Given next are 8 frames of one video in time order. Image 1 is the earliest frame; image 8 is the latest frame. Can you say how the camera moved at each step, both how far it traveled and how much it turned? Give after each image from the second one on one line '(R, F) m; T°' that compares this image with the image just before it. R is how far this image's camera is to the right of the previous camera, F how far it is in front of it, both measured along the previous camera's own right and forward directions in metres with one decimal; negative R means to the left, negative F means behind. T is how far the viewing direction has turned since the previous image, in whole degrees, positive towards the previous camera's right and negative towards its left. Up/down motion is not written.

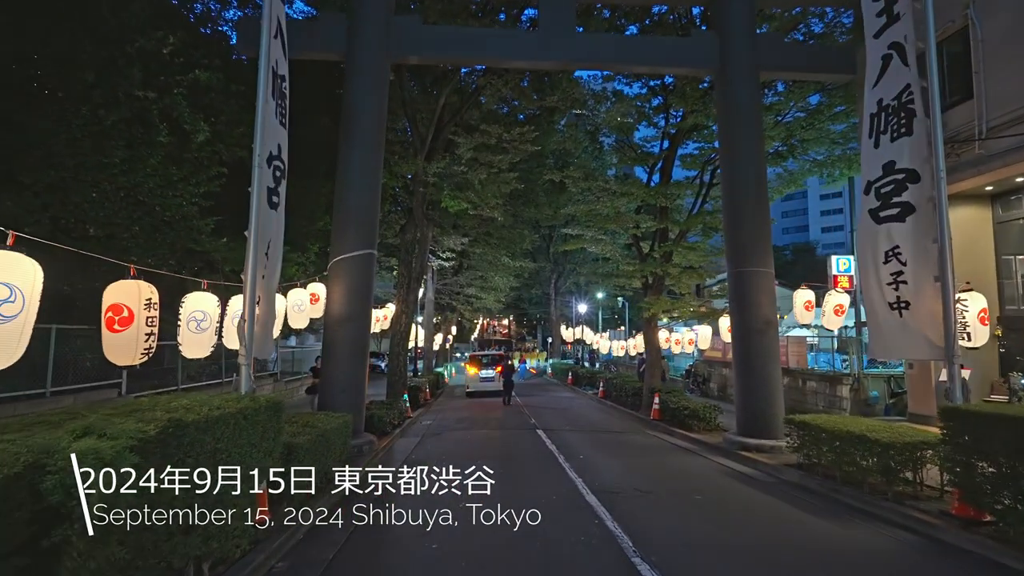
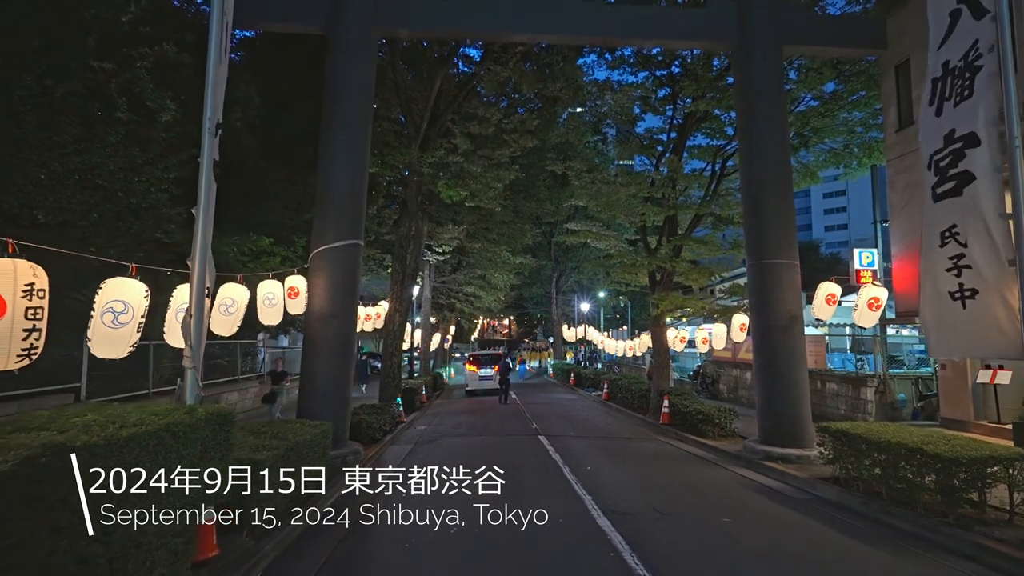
(0.0, +1.0) m; 0°
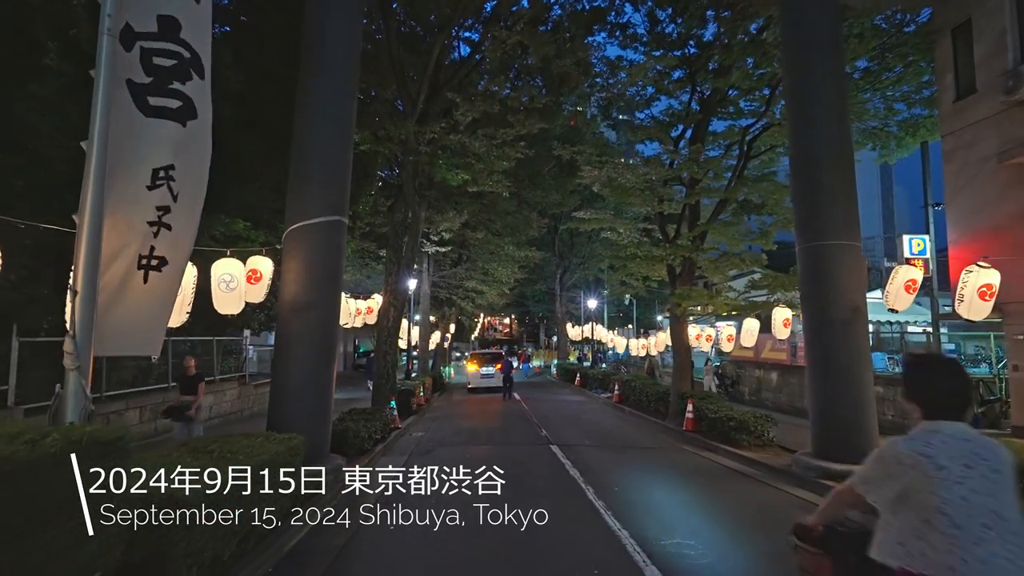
(-0.2, +1.6) m; 0°
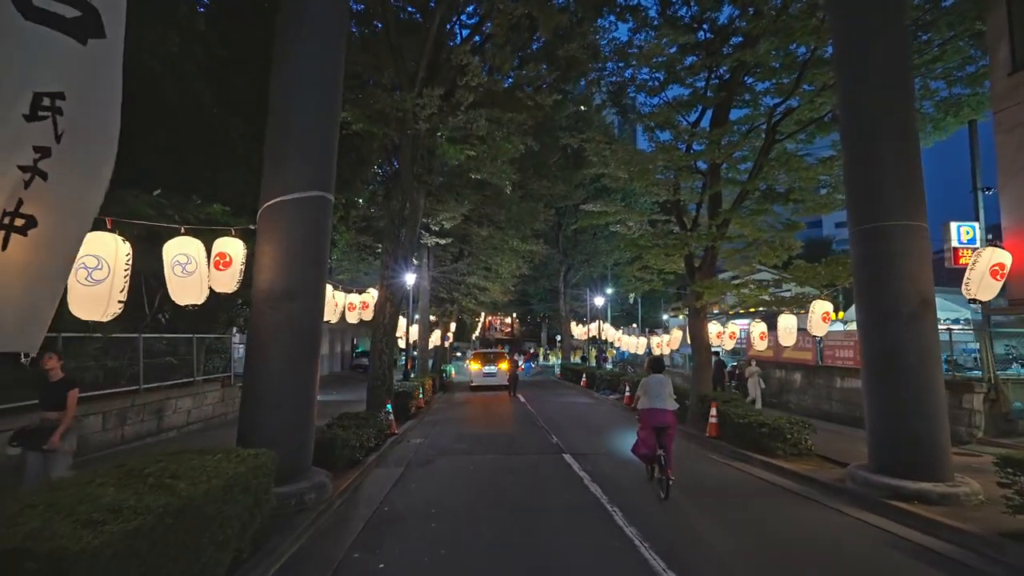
(-0.1, +1.2) m; 0°
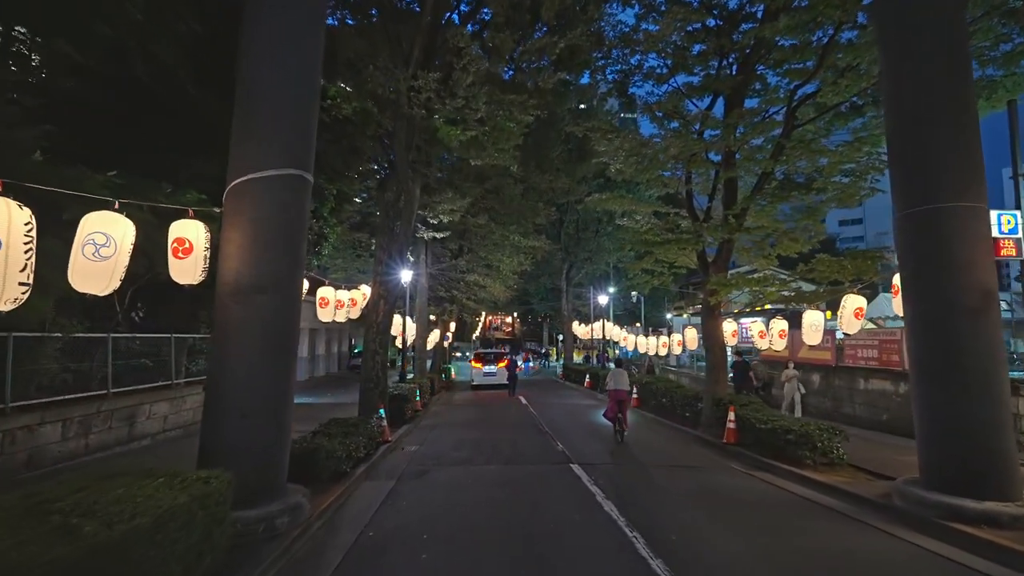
(0.0, +0.9) m; 0°
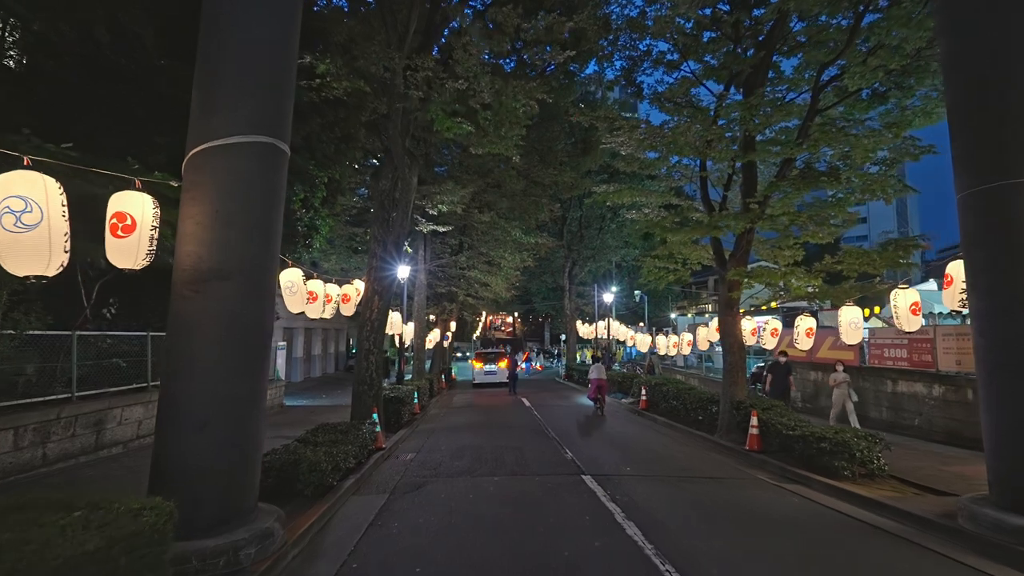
(-0.1, +0.9) m; 0°
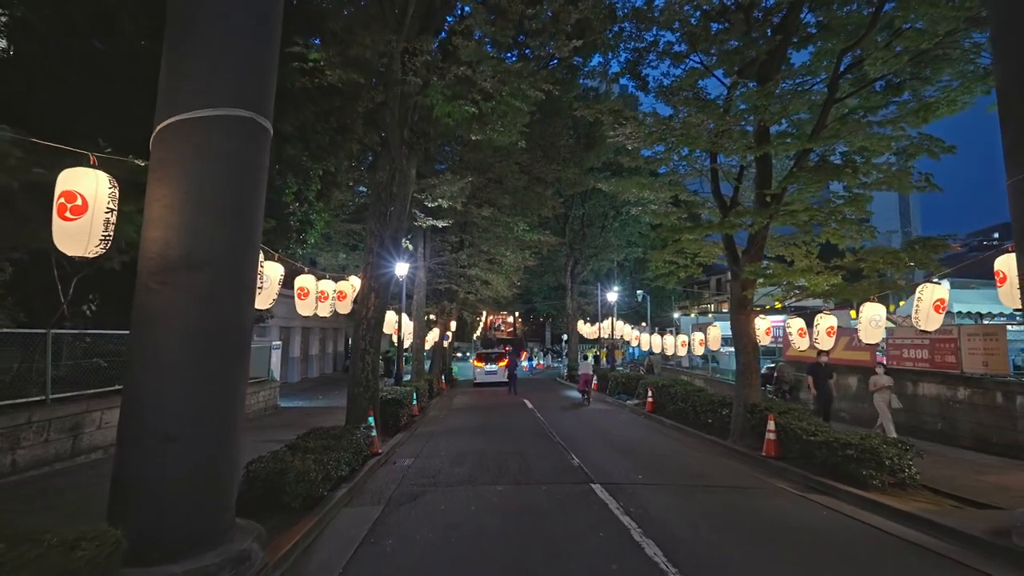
(-0.1, +0.6) m; 0°
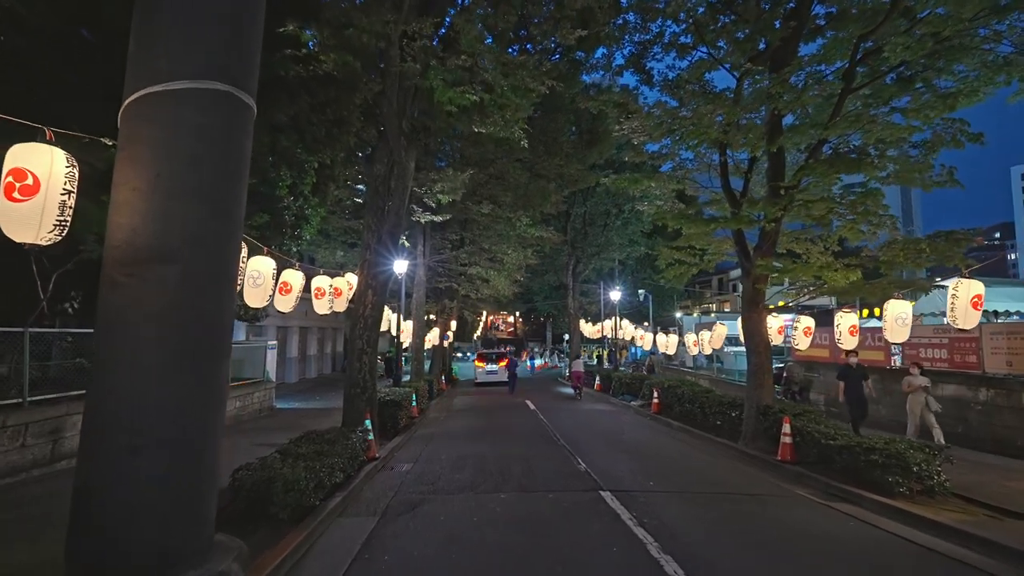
(-0.1, +0.5) m; 0°
